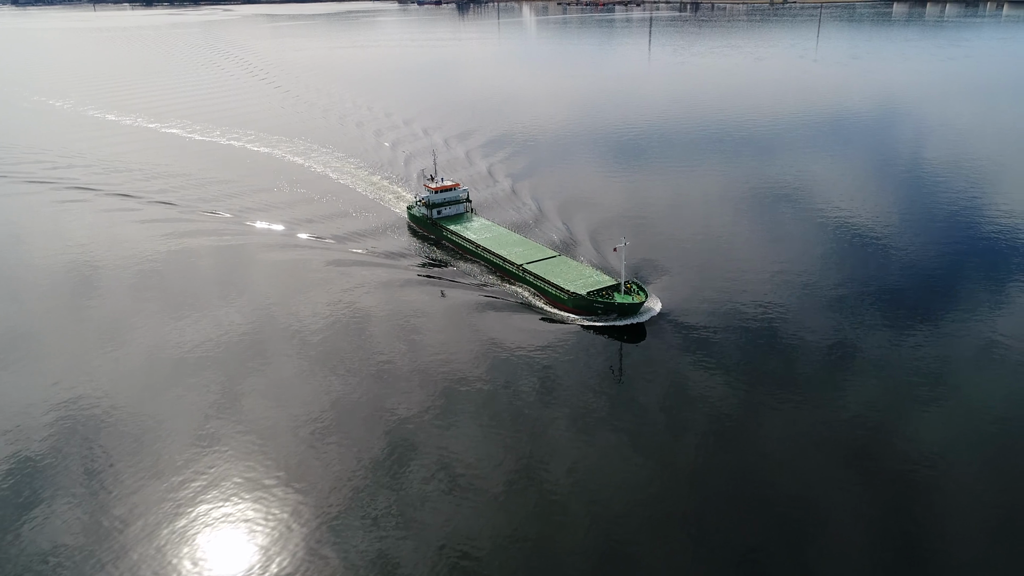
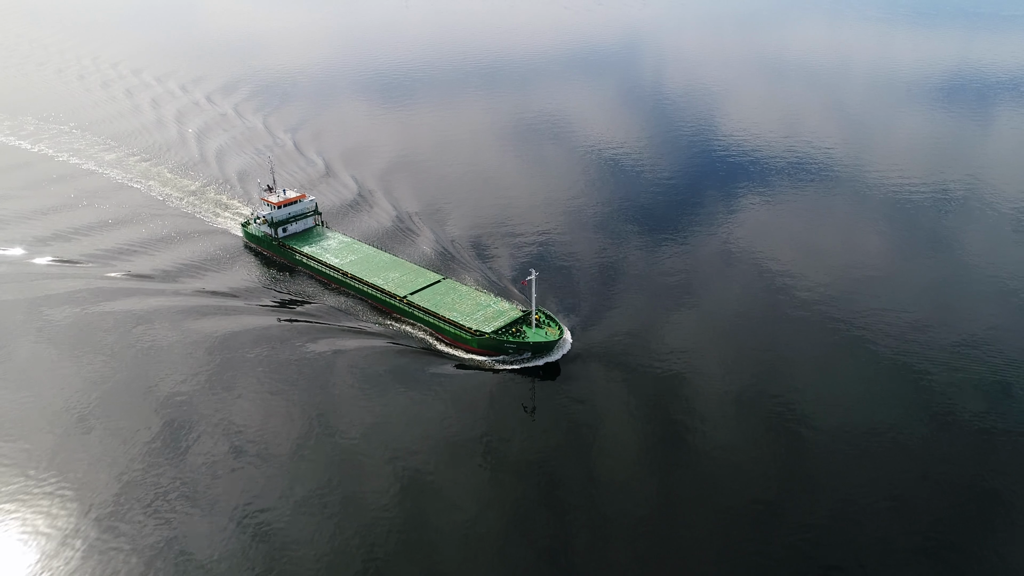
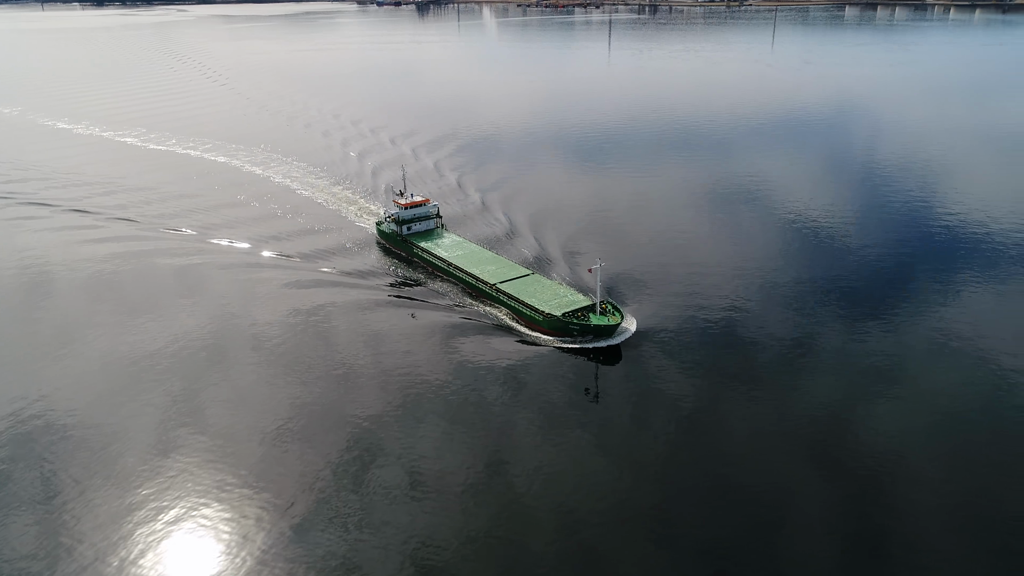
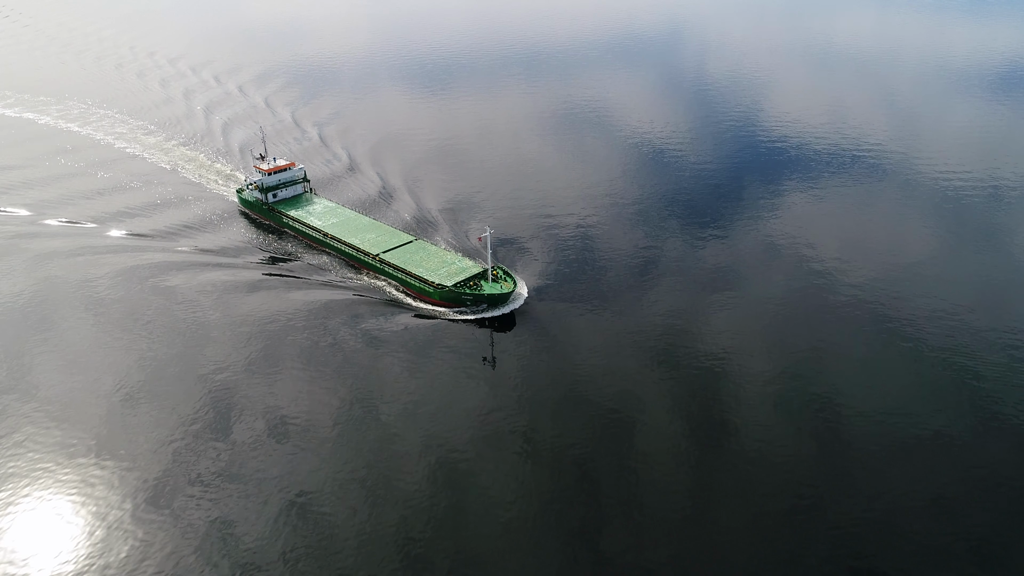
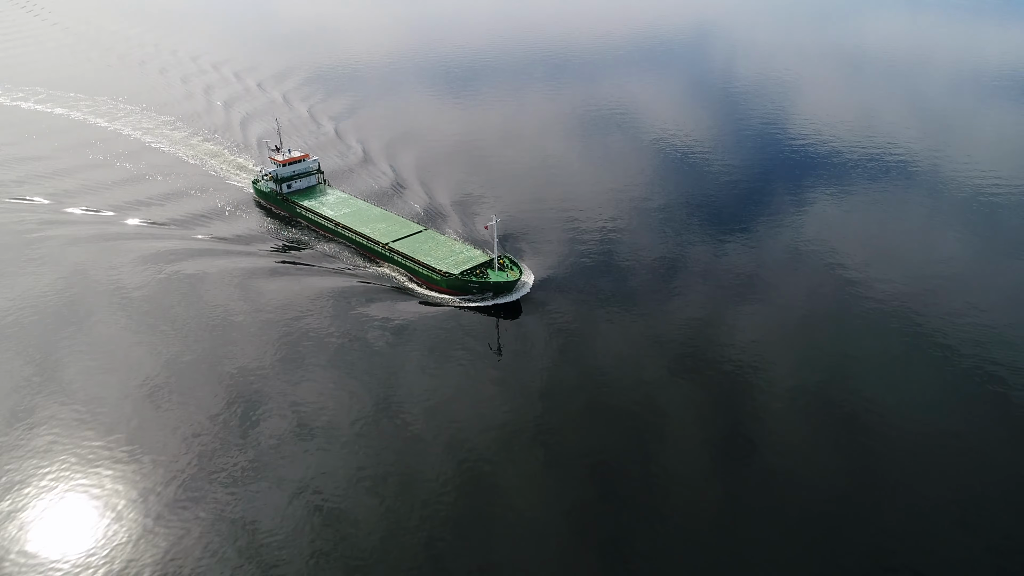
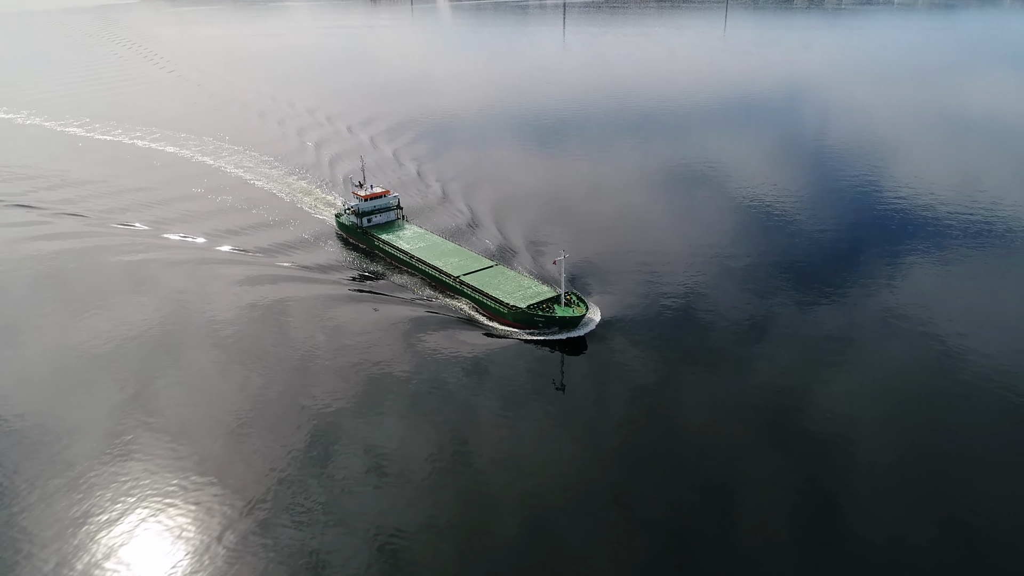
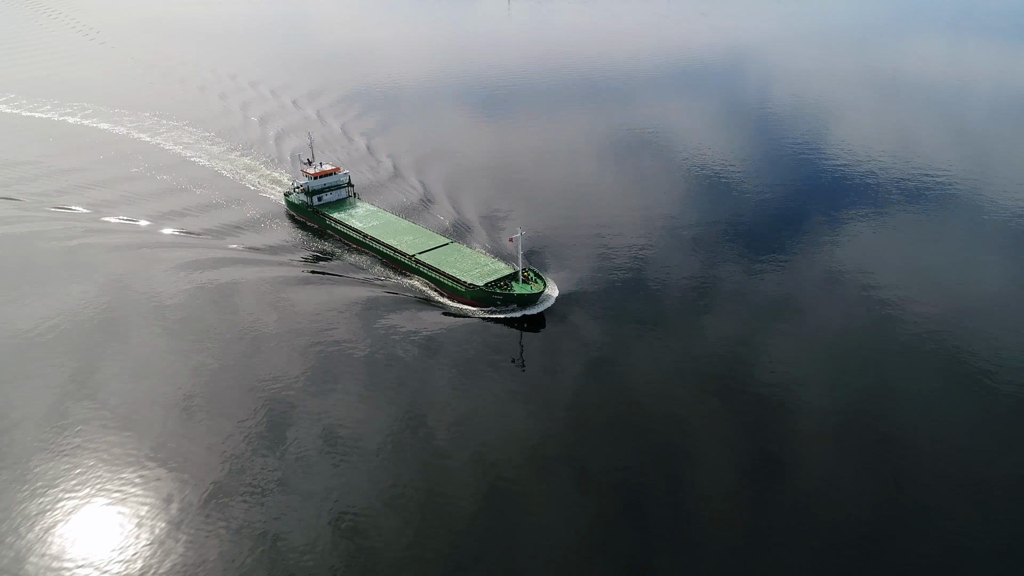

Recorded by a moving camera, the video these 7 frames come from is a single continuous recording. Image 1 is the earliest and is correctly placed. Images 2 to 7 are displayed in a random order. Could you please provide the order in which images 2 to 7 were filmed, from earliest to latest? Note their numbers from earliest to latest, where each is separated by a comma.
3, 6, 7, 5, 4, 2
